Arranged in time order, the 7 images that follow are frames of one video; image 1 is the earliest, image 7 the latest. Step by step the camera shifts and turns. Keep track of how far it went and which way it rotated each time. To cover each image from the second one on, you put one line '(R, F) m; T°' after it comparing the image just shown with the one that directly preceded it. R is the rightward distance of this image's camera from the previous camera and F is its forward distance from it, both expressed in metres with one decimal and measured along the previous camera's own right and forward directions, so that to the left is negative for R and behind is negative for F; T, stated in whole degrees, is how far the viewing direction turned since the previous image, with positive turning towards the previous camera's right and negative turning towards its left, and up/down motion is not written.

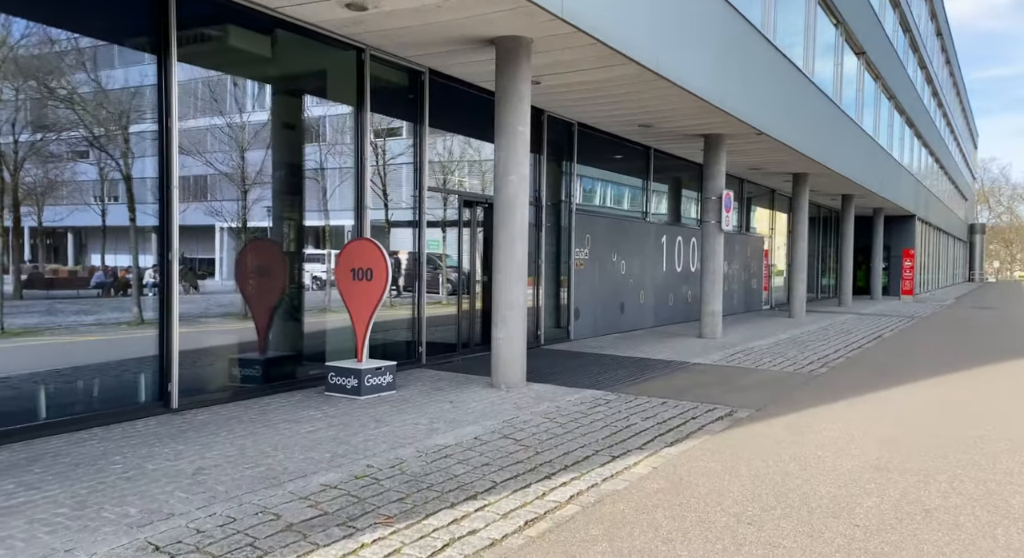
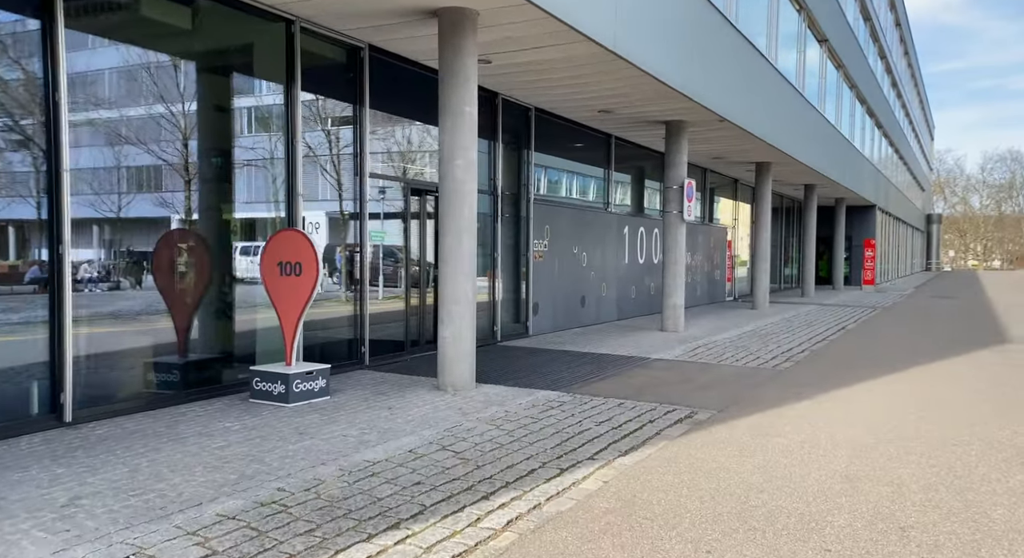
(+0.2, +0.5) m; +2°
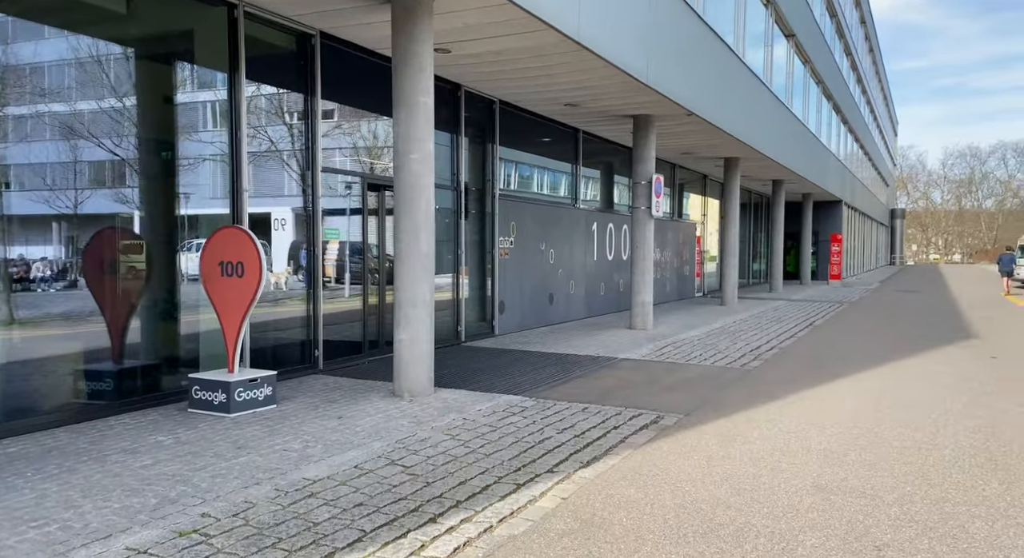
(+0.1, +0.3) m; +2°
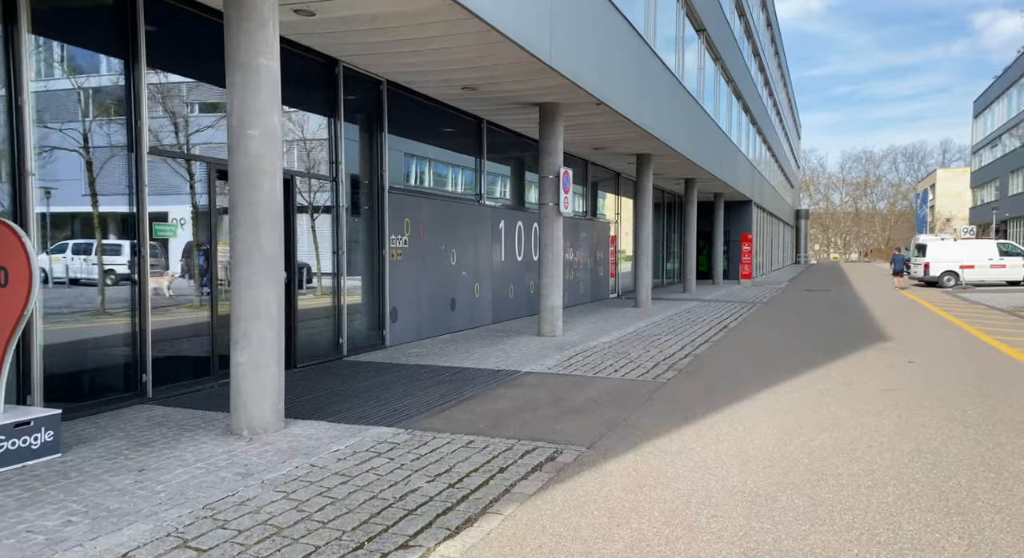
(+0.4, +1.2) m; +6°
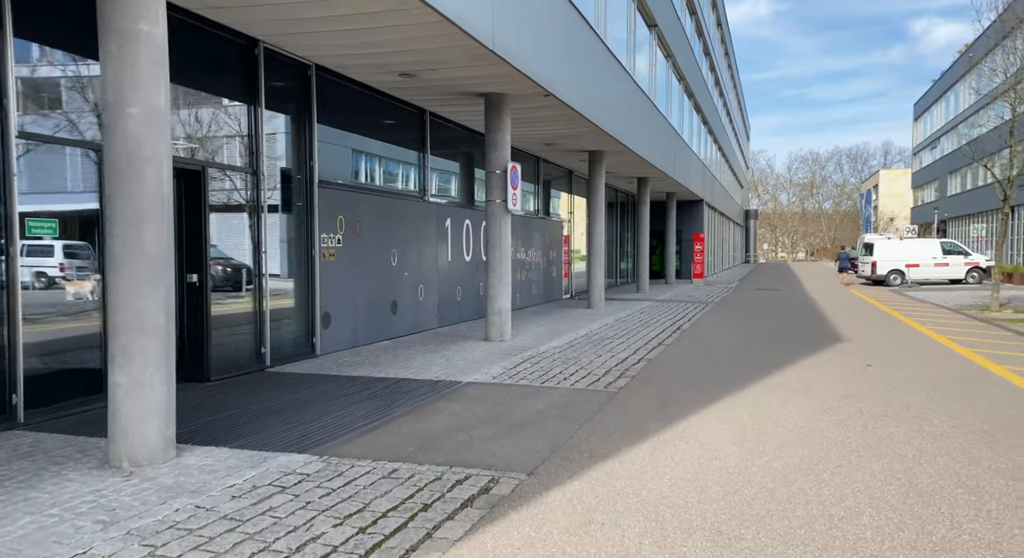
(+0.2, +0.7) m; +3°
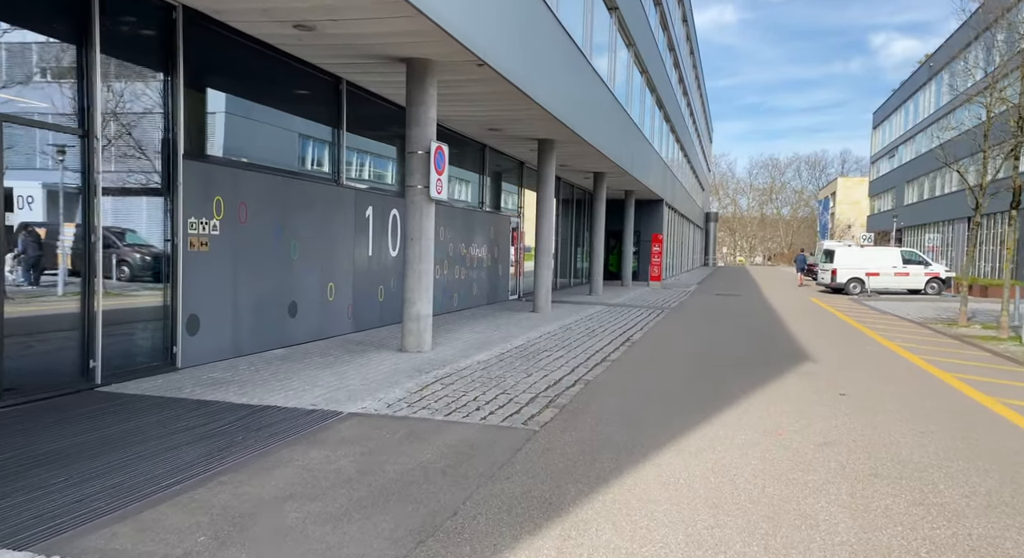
(+0.5, +1.9) m; +3°
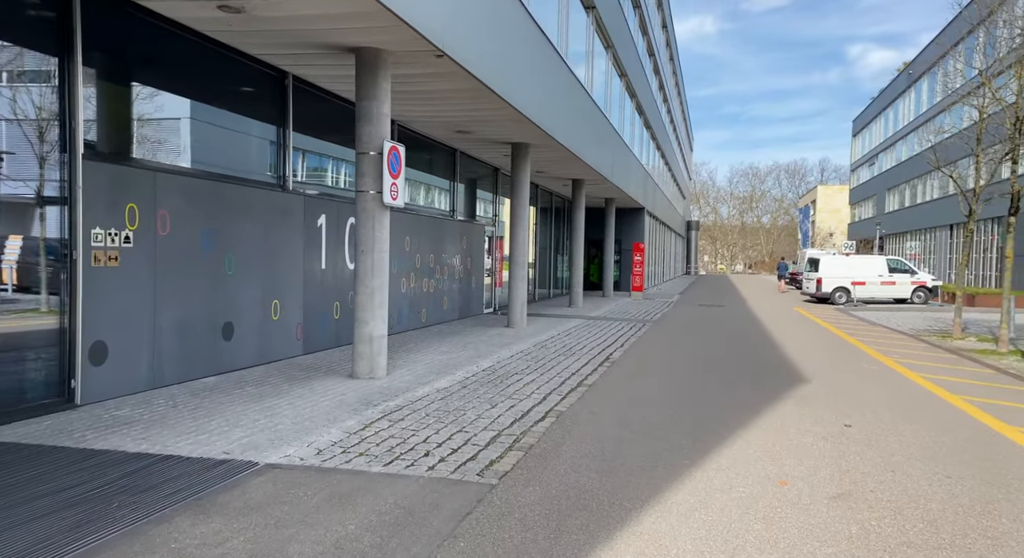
(+0.2, +1.2) m; +1°
